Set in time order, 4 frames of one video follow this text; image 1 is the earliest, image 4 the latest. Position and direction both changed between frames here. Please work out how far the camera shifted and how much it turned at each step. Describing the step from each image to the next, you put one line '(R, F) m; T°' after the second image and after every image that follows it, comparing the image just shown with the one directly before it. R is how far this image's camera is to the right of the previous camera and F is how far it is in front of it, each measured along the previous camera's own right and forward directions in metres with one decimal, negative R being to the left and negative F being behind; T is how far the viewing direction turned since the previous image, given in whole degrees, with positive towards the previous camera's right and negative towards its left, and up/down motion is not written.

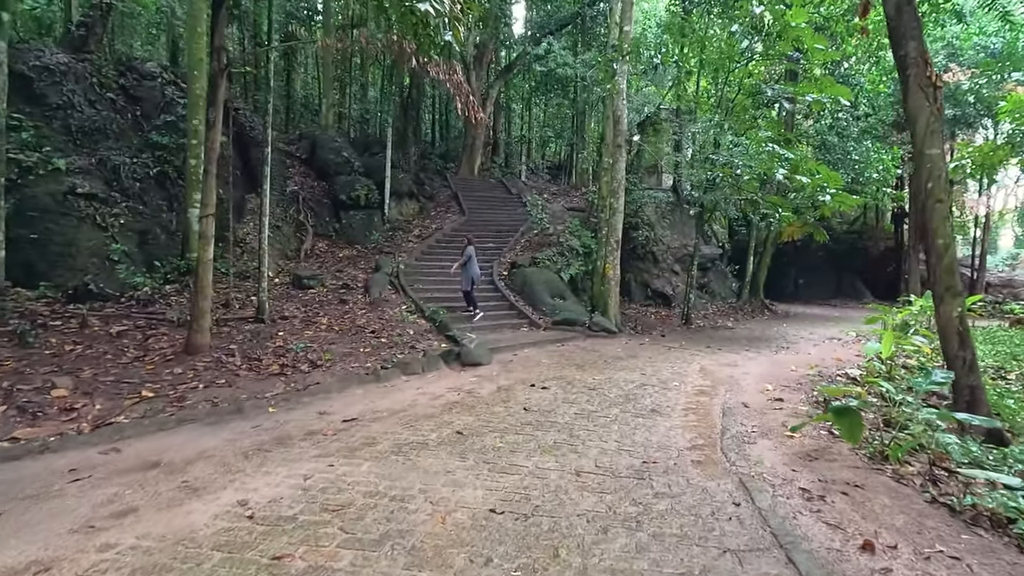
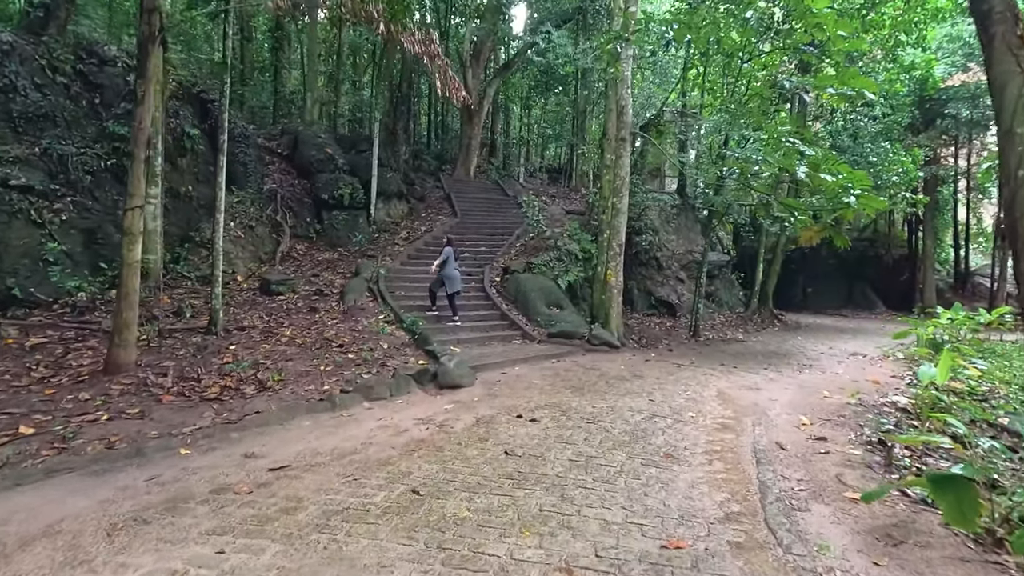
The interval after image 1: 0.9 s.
(+0.2, +1.1) m; 0°
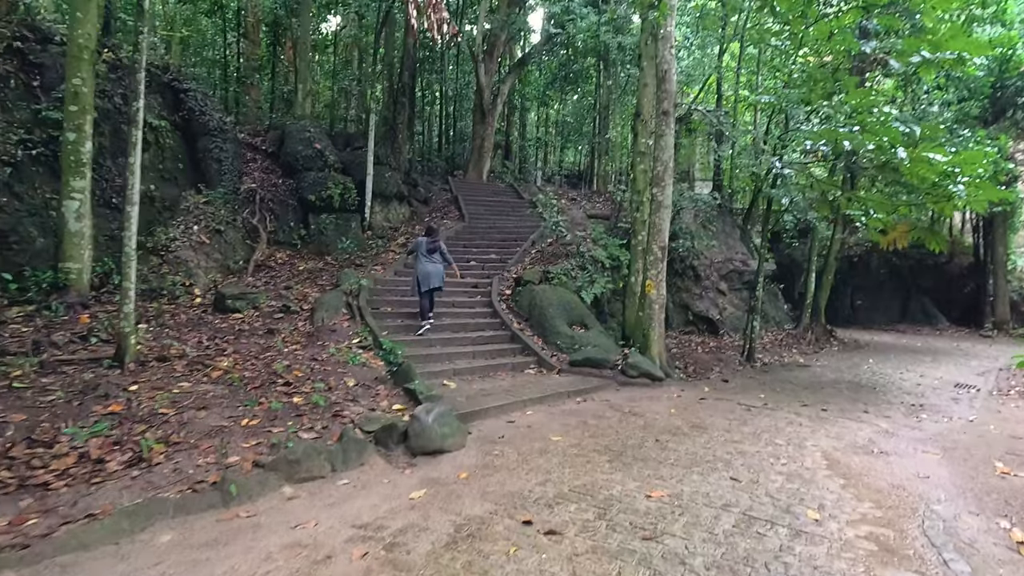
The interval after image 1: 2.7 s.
(+0.1, +2.1) m; -2°
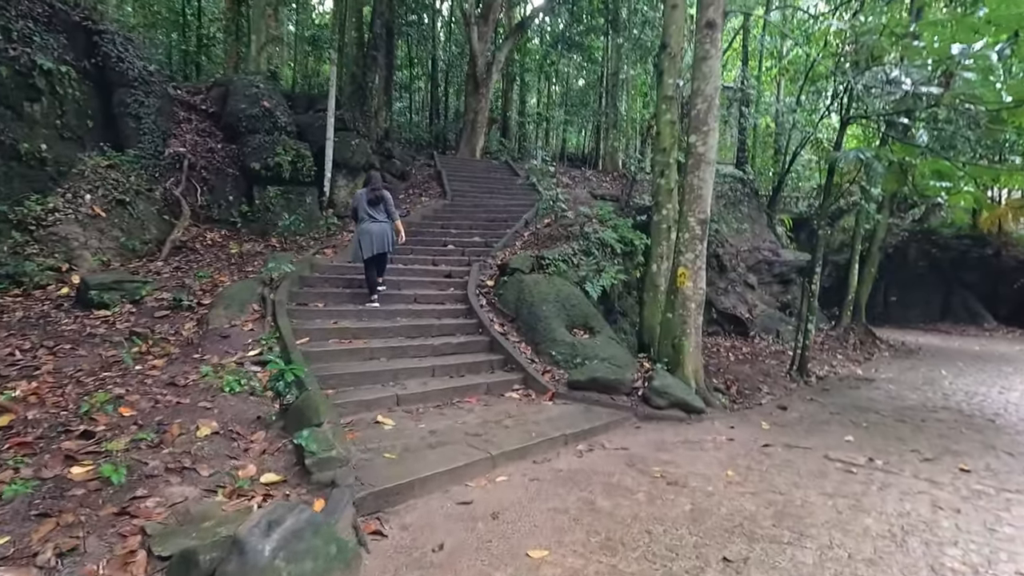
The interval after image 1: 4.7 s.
(+0.3, +2.3) m; 0°
